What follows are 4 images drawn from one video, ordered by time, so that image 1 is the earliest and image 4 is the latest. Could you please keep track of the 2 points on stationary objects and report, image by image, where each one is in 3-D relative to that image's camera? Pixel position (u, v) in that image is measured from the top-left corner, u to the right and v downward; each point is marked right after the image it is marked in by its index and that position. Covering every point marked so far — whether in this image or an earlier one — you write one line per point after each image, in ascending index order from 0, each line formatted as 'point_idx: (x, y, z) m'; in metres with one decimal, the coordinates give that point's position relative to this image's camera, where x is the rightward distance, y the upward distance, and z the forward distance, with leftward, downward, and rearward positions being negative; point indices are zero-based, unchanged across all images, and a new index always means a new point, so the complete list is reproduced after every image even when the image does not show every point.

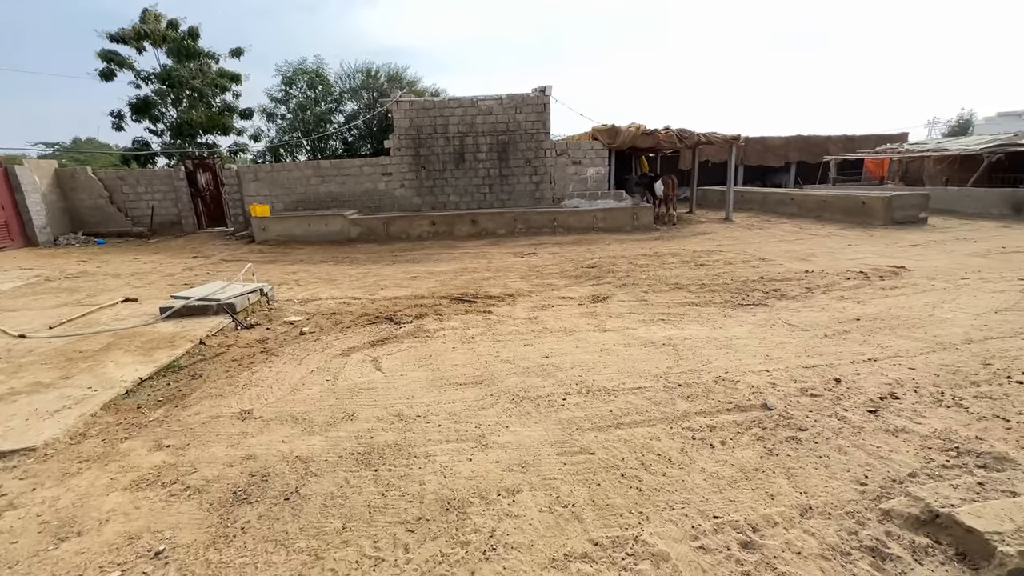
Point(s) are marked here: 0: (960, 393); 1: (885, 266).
0: (+2.9, -0.7, +2.9) m
1: (+6.0, +0.4, +7.3) m
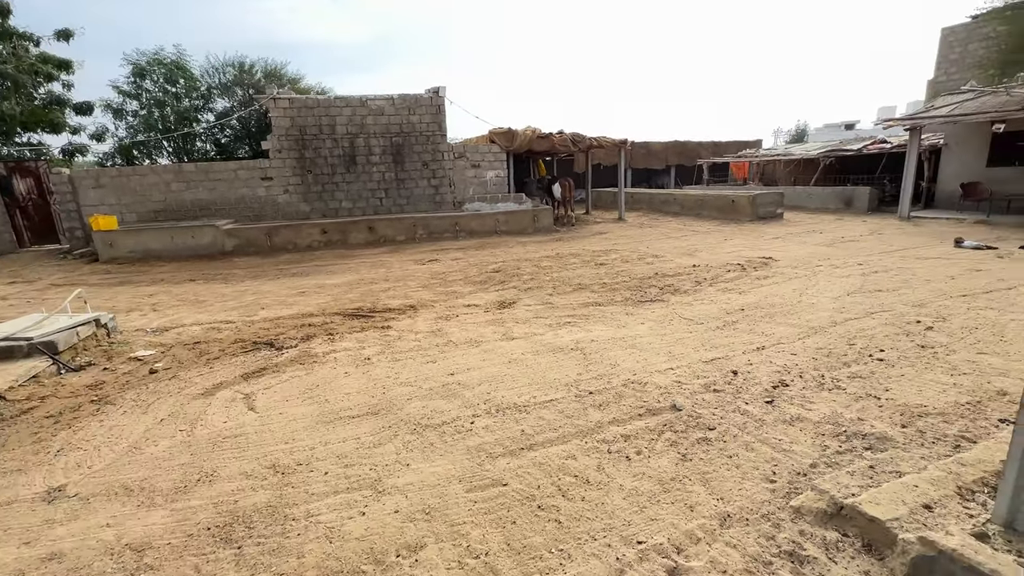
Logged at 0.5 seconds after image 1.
0: (+2.3, -0.6, +3.1) m
1: (+4.4, +0.5, +8.0) m
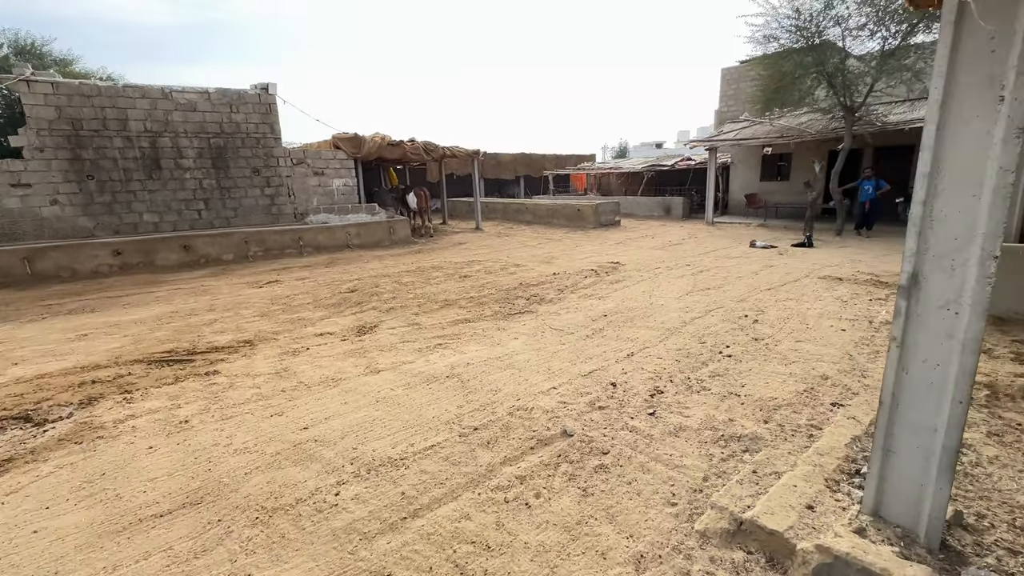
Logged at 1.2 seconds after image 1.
0: (+1.4, -0.6, +3.3) m
1: (+1.8, +0.5, +8.7) m
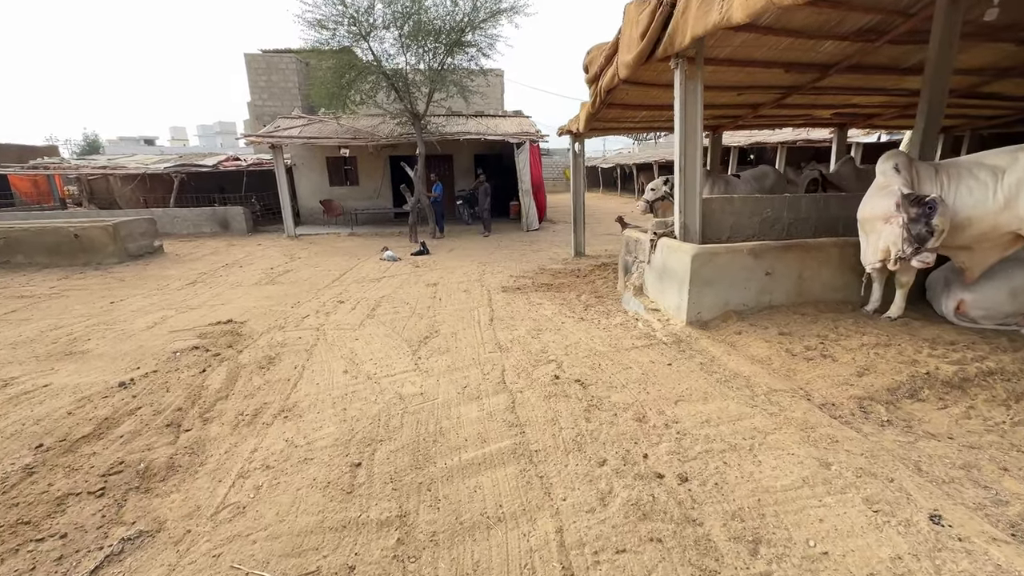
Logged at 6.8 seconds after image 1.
0: (+0.9, -1.0, +1.7) m
1: (-3.4, -0.4, +5.1) m
